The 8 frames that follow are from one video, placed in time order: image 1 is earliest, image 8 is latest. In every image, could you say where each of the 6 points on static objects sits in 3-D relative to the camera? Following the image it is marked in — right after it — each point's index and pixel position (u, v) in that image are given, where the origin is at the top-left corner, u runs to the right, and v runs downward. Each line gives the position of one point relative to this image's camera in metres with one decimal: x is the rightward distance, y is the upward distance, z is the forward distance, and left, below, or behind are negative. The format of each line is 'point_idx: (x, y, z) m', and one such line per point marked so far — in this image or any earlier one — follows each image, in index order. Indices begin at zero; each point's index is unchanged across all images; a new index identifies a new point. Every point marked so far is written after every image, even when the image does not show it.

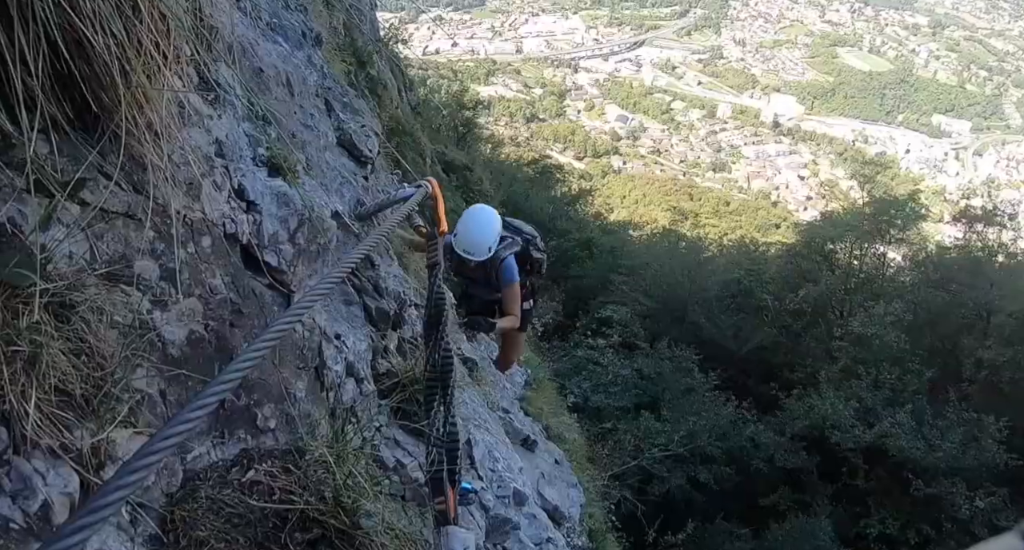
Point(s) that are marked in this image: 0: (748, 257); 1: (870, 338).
0: (+6.2, +0.6, +18.1) m
1: (+5.9, -1.0, +11.6) m
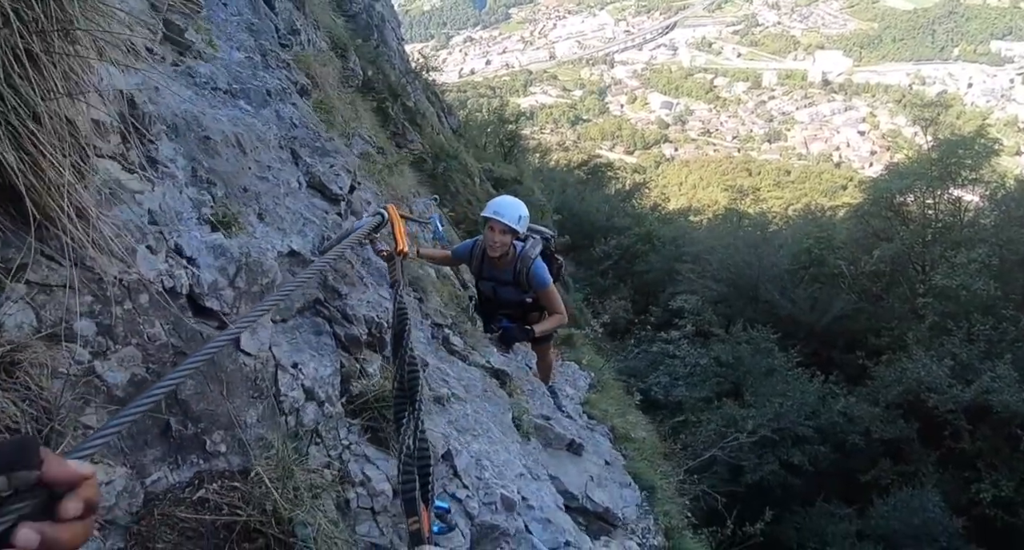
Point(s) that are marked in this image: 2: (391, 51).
0: (+7.6, +1.3, +17.3) m
1: (+6.9, -0.2, +10.8) m
2: (-2.7, +4.9, +15.9) m
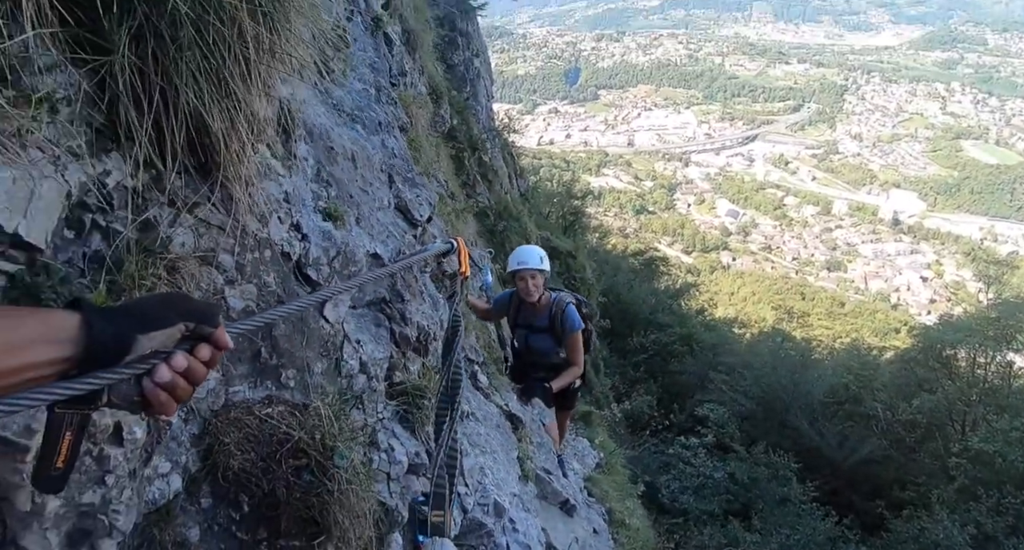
0: (+8.4, -2.0, +16.7) m
1: (+7.0, -2.6, +10.2) m
2: (-0.9, +3.8, +16.5) m
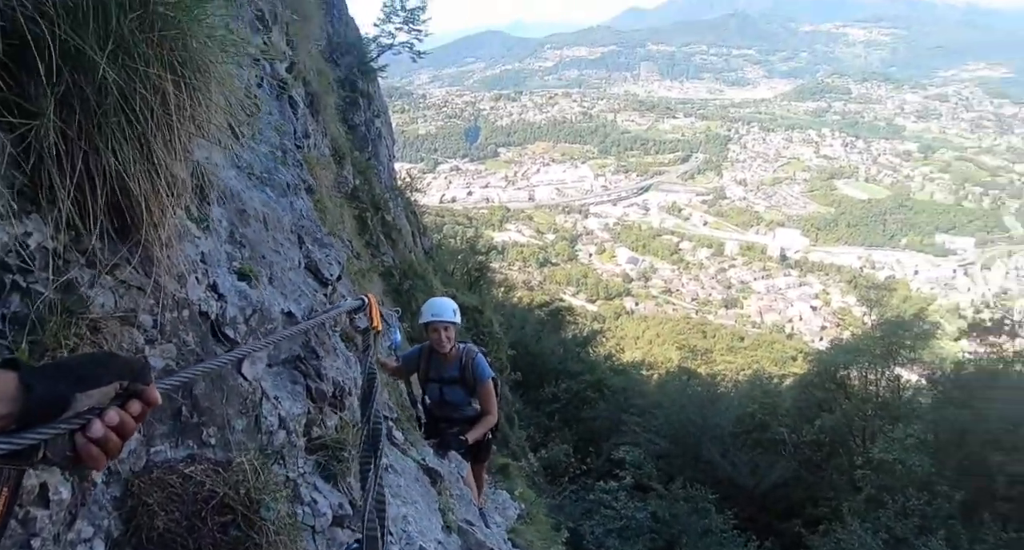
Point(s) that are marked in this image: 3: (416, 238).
0: (+6.3, -2.9, +17.5) m
1: (+5.9, -2.9, +10.8) m
2: (-3.1, +2.6, +16.5) m
3: (-2.5, +1.0, +18.1) m
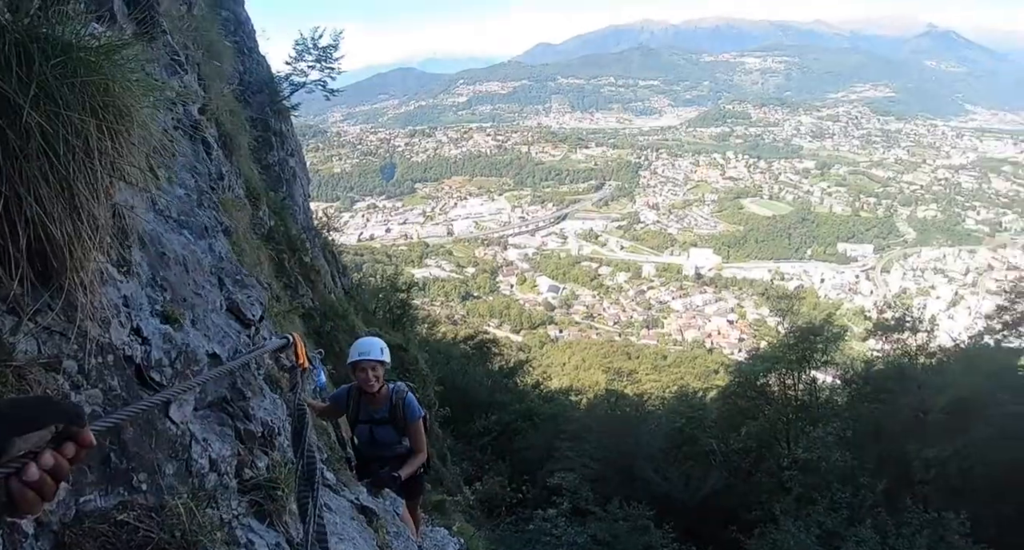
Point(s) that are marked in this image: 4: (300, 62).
0: (+4.6, -3.3, +18.1) m
1: (+5.0, -3.1, +11.4) m
2: (-5.0, +1.6, +16.2) m
3: (-4.4, 0.0, +17.8) m
4: (-4.7, +4.7, +15.5) m
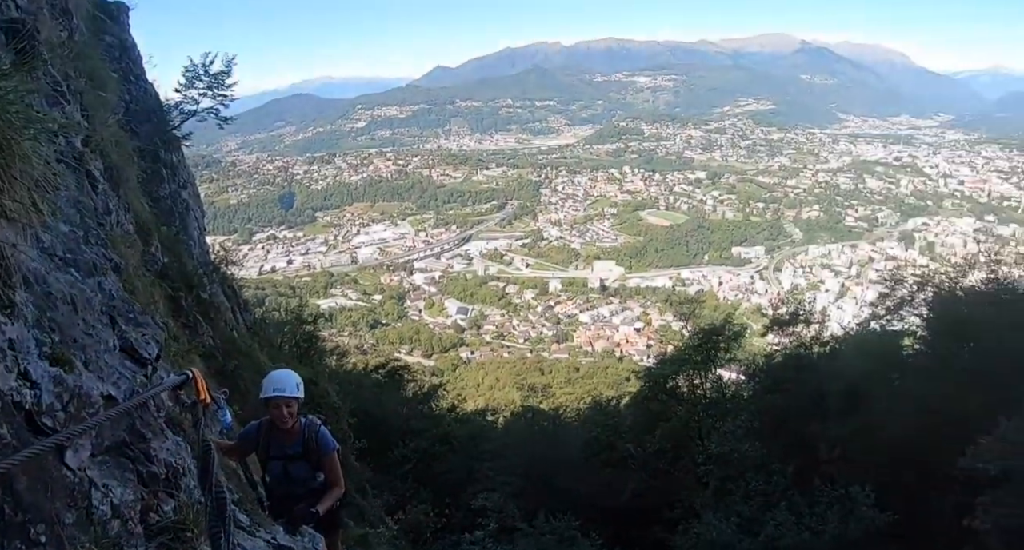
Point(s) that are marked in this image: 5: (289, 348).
0: (+2.4, -3.7, +18.6) m
1: (+3.8, -3.1, +12.0) m
2: (-7.1, +0.8, +15.4) m
3: (-6.7, -0.9, +17.1) m
4: (-6.9, +3.9, +14.9) m
5: (-6.4, -2.1, +20.2) m
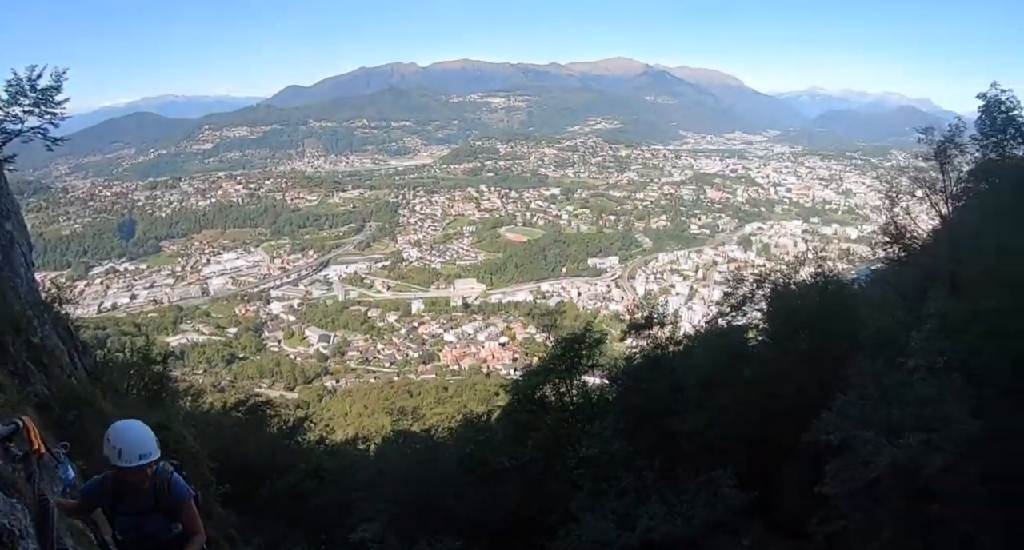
0: (-1.0, -4.1, +18.7) m
1: (+1.6, -3.3, +12.5) m
2: (-9.9, -0.1, +13.7) m
3: (-9.8, -1.8, +15.4) m
4: (-9.8, +3.1, +13.3) m
5: (-10.1, -3.1, +18.5) m
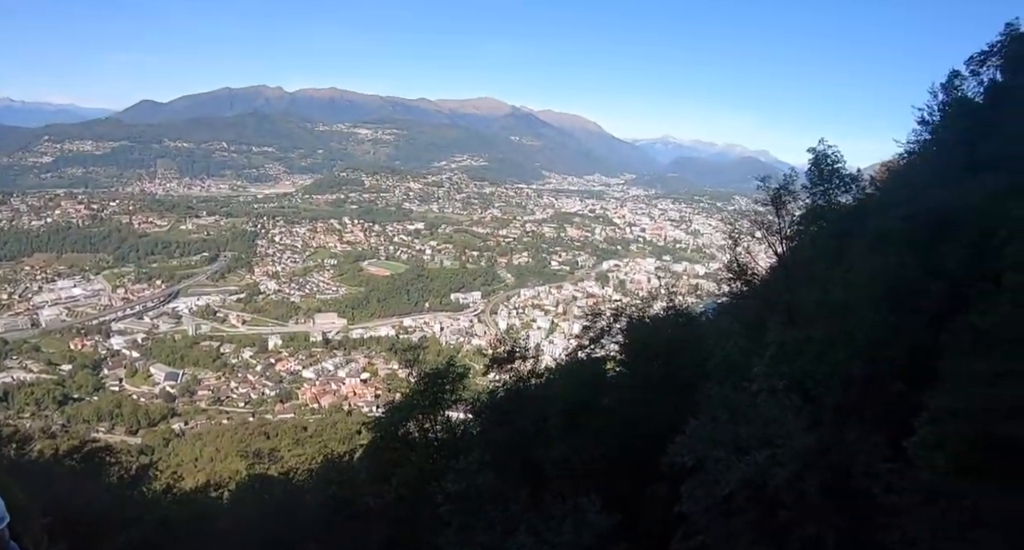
0: (-4.8, -5.1, +17.8) m
1: (-0.9, -3.9, +12.5) m
2: (-12.3, -0.6, +11.2) m
3: (-12.5, -2.4, +12.7) m
4: (-12.2, +2.6, +11.0) m
5: (-13.6, -3.8, +15.6) m
